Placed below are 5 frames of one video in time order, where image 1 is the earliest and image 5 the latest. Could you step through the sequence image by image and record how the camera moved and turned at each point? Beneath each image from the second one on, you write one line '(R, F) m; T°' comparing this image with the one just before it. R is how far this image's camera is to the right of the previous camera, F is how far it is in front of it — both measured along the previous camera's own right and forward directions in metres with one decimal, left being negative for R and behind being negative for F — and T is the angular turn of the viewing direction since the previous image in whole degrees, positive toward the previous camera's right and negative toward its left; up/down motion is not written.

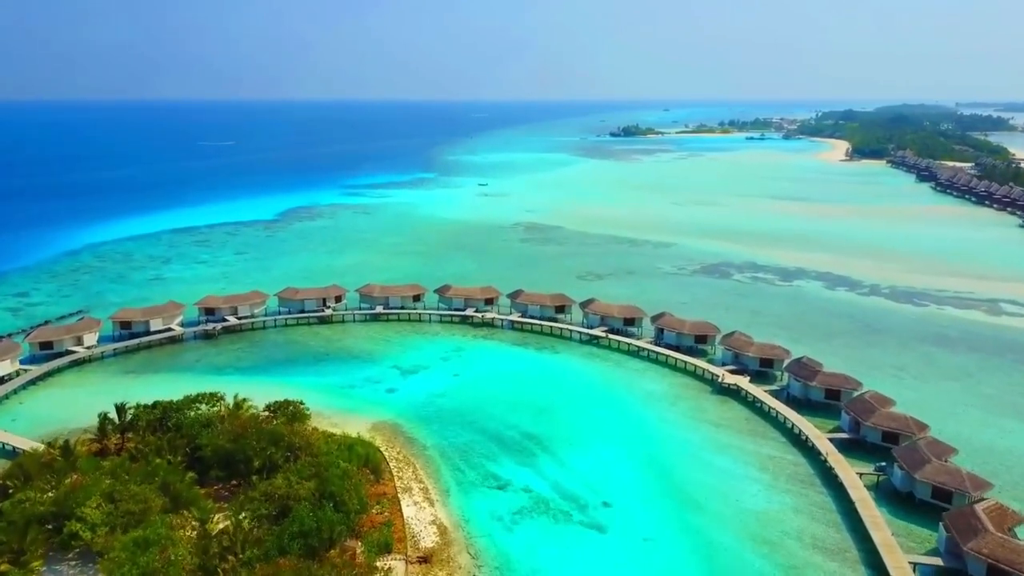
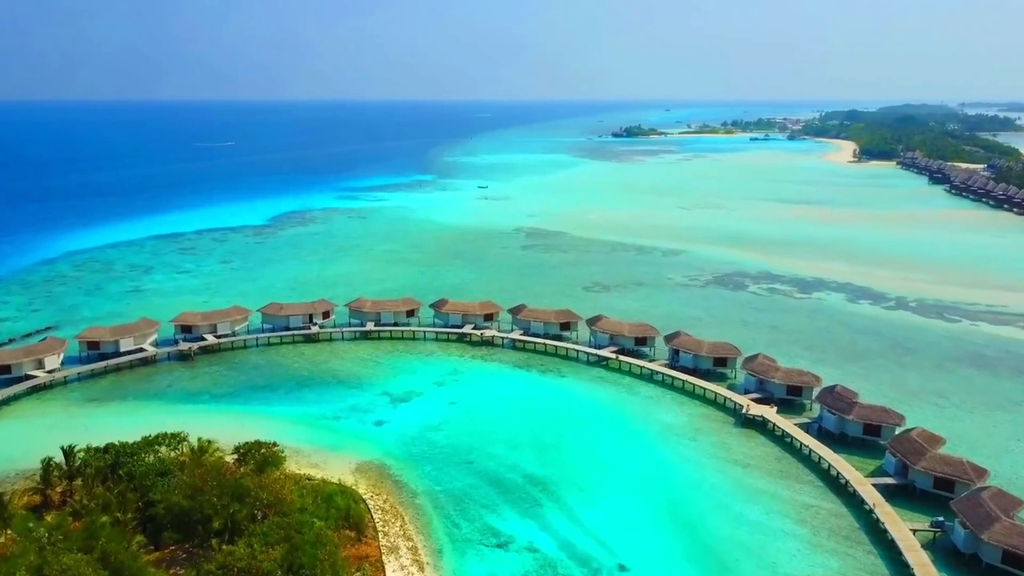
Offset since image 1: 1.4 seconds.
(0.0, +2.2) m; 0°
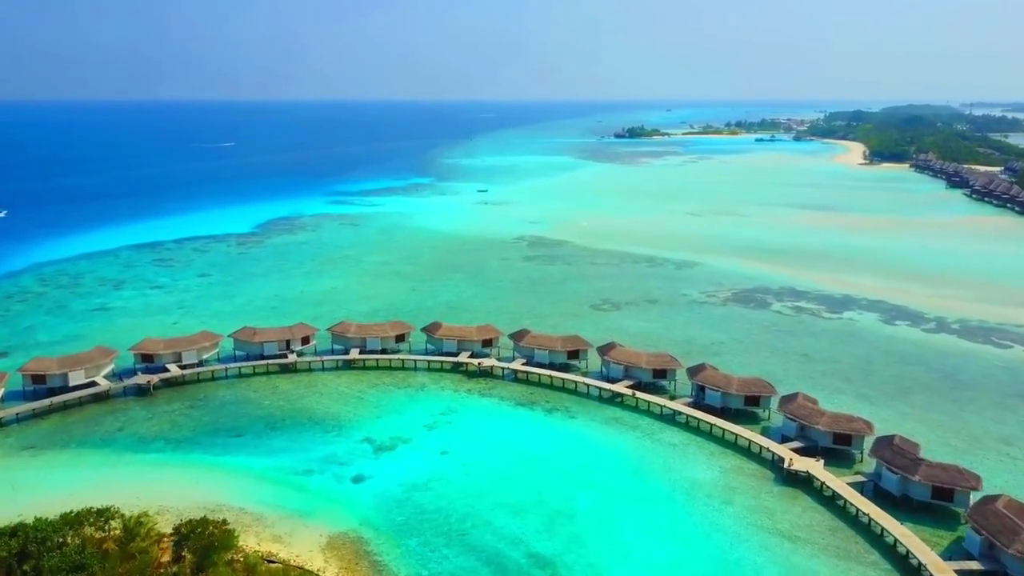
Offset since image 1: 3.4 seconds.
(0.0, +3.0) m; 0°
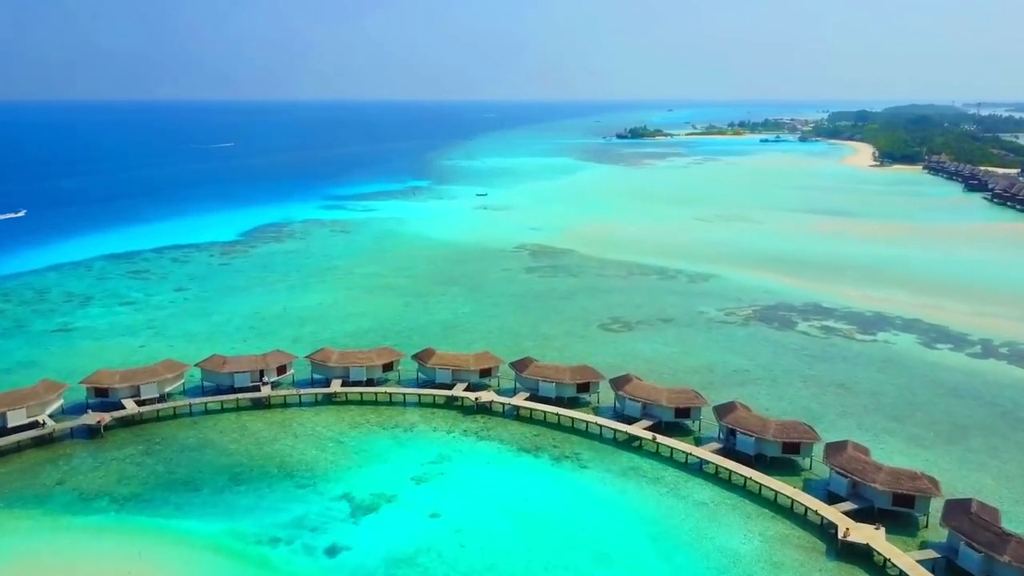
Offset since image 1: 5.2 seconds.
(0.0, +2.7) m; 0°
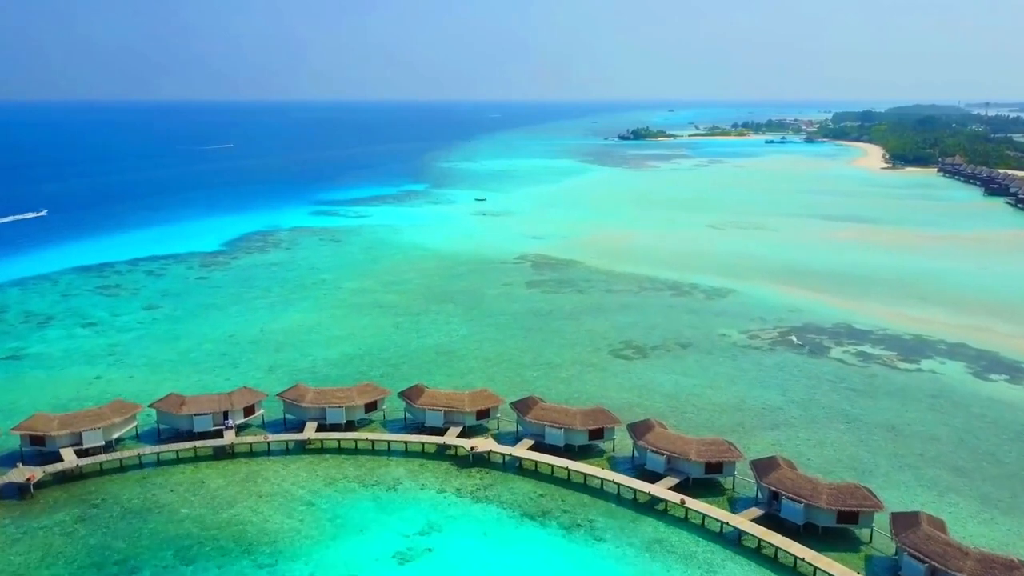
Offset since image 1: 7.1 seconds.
(0.0, +2.9) m; 0°
